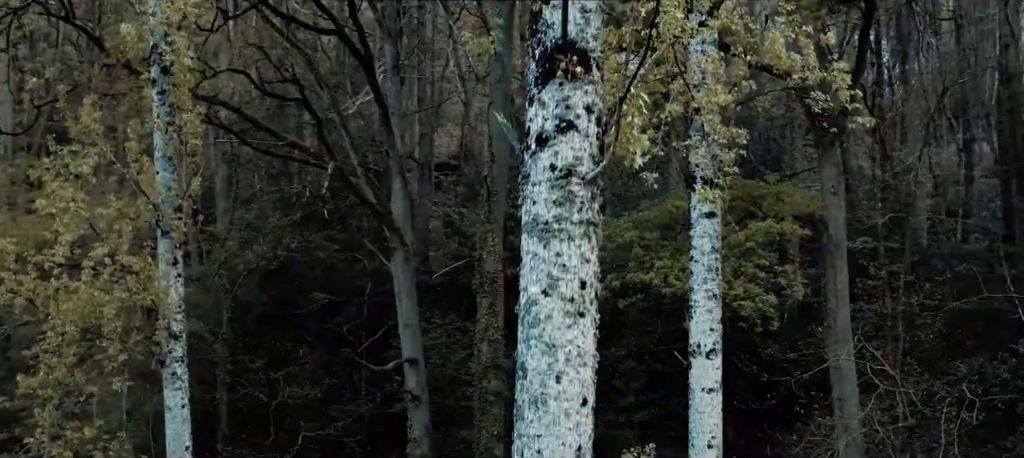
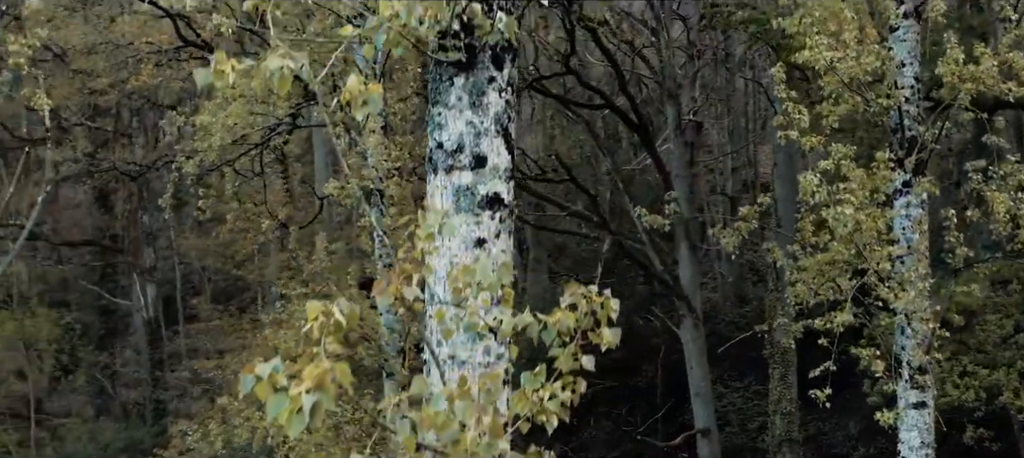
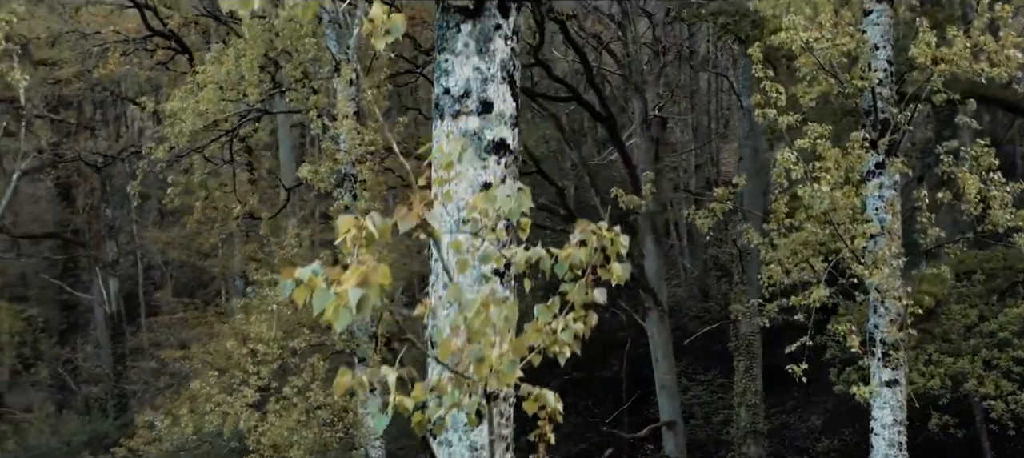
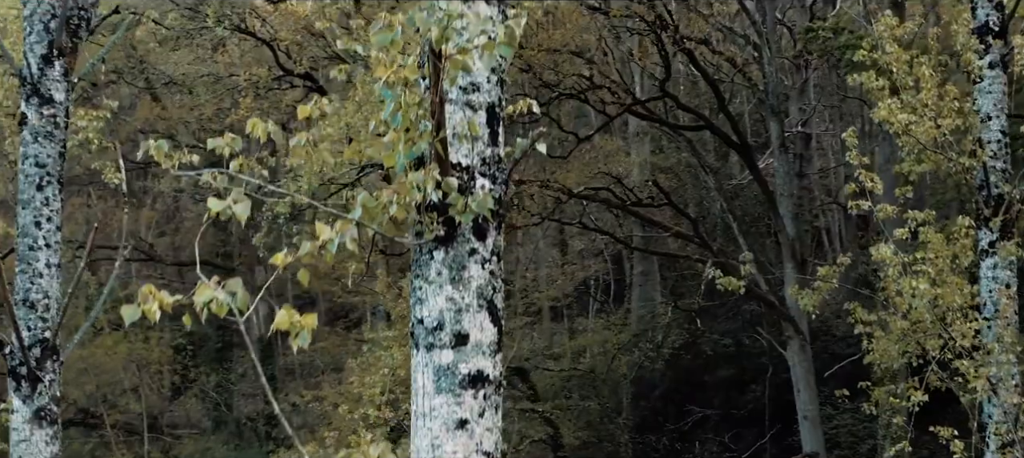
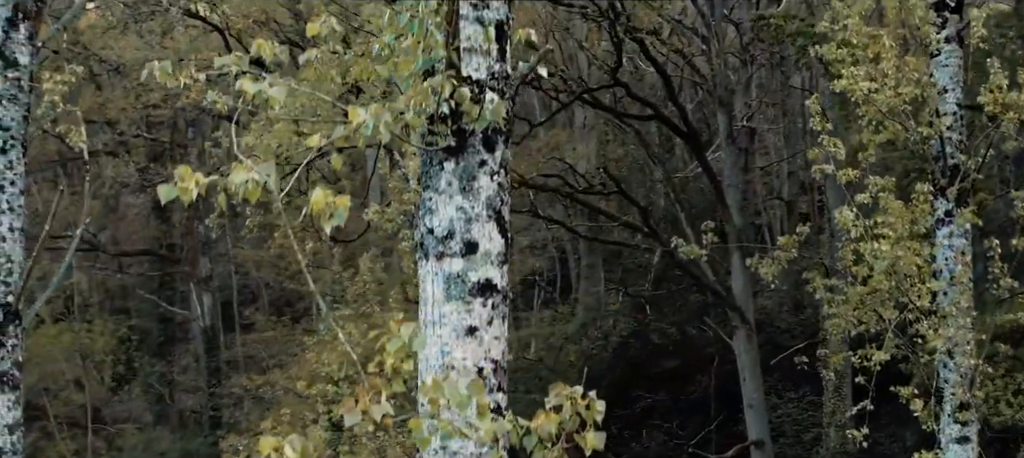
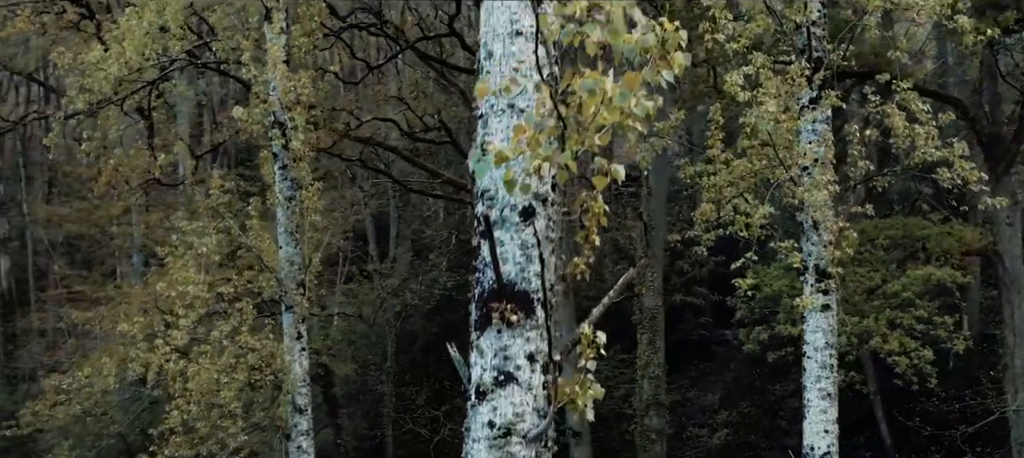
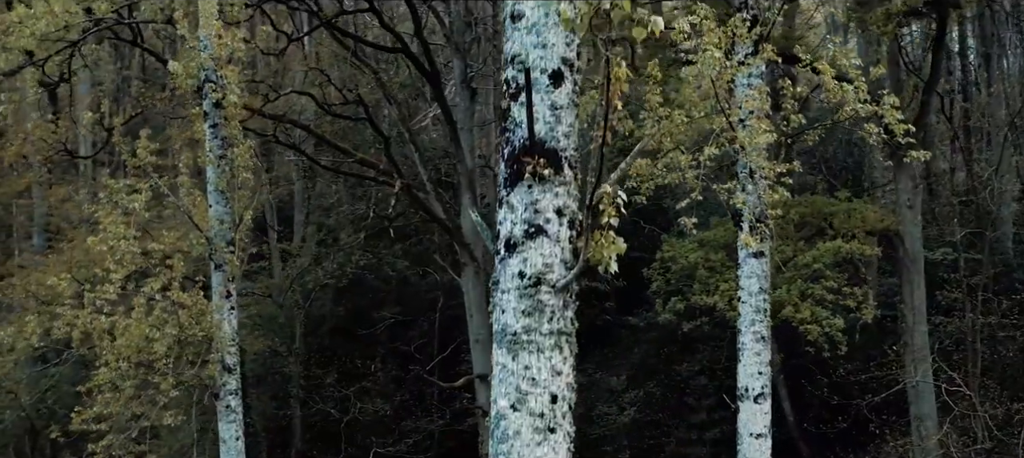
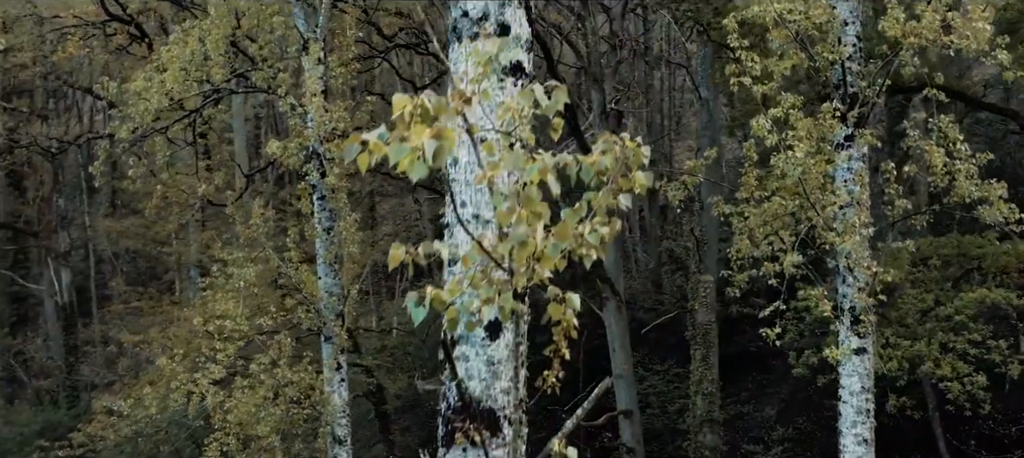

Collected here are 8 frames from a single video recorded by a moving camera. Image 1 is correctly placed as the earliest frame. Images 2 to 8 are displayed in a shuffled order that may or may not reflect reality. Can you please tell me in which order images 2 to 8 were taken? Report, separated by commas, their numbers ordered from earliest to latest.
7, 6, 8, 3, 2, 5, 4
